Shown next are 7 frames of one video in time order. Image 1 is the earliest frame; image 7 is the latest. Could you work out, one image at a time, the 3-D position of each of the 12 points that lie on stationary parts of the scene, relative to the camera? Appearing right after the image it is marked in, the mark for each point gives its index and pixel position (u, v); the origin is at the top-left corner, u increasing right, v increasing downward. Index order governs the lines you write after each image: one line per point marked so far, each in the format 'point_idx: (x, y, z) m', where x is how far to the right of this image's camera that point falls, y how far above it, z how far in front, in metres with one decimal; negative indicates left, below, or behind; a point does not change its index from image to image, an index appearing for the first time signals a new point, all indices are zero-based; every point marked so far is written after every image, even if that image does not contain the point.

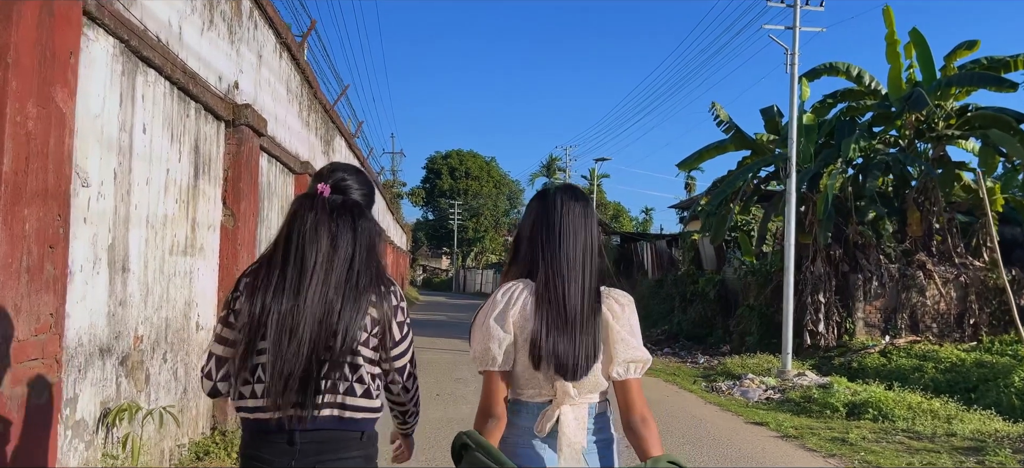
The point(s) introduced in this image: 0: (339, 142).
0: (-2.8, +1.5, +11.8) m
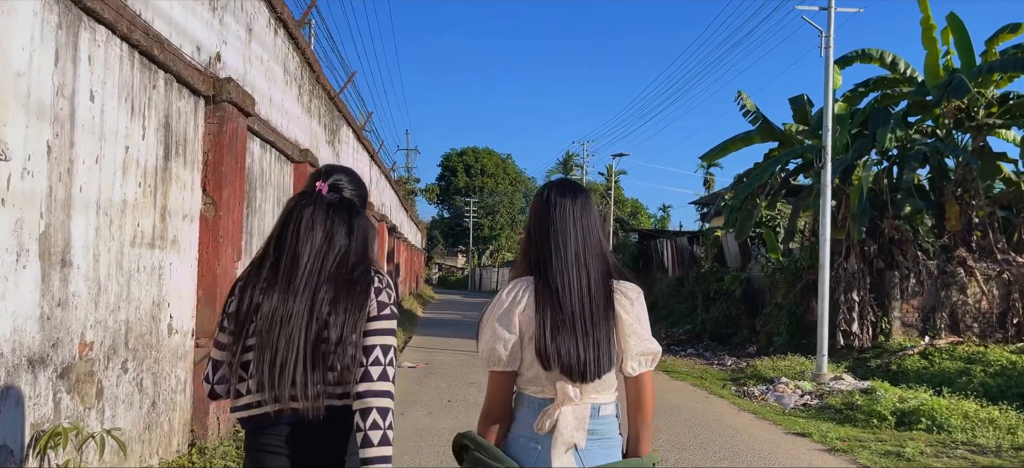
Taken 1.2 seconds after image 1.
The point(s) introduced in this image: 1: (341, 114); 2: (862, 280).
0: (-2.5, +1.5, +11.2) m
1: (-2.5, +1.7, +10.5) m
2: (+6.5, -0.9, +13.8) m
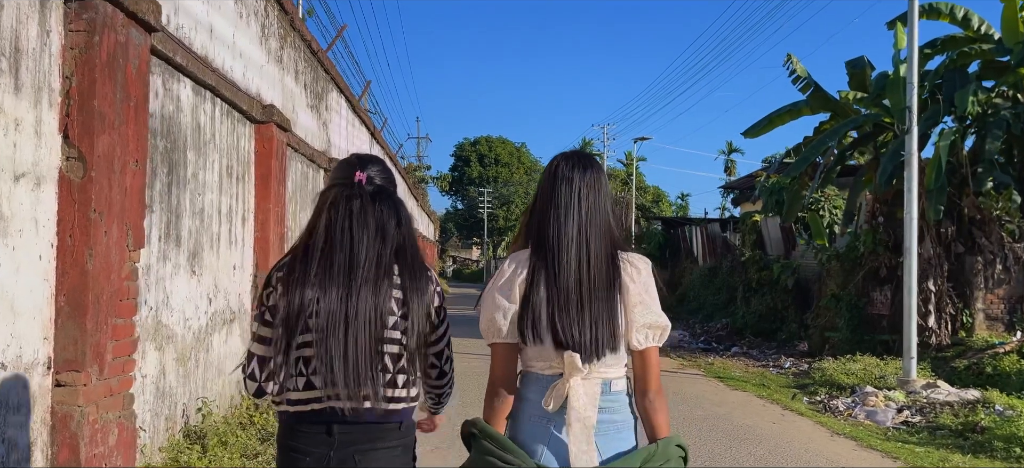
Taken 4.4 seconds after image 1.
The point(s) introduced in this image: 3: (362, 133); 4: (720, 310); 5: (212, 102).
0: (-2.3, +1.7, +9.5) m
1: (-2.2, +1.9, +8.8) m
2: (+6.8, -0.5, +11.9) m
3: (-2.5, +1.7, +12.3) m
4: (+5.4, -2.0, +19.3) m
5: (-2.0, +0.9, +4.8) m
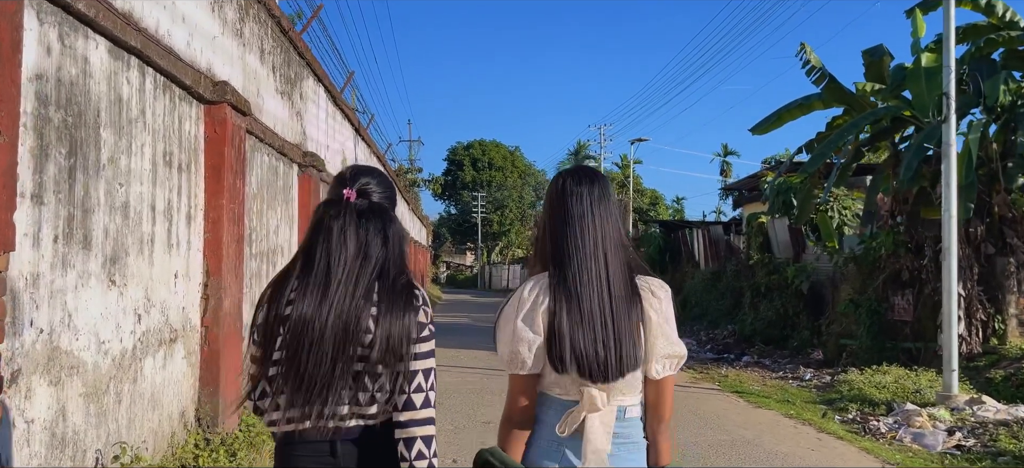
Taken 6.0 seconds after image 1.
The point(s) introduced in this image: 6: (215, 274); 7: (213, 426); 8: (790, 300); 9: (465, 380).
0: (-2.3, +1.7, +8.5) m
1: (-2.3, +1.9, +7.9) m
2: (+6.8, -0.5, +11.0) m
3: (-2.6, +1.6, +11.4) m
4: (+5.3, -2.0, +18.4) m
5: (-2.0, +0.9, +3.9) m
6: (-2.0, -0.3, +4.9) m
7: (-1.9, -1.2, +4.8) m
8: (+5.7, -1.4, +15.4) m
9: (-0.6, -1.9, +9.5) m
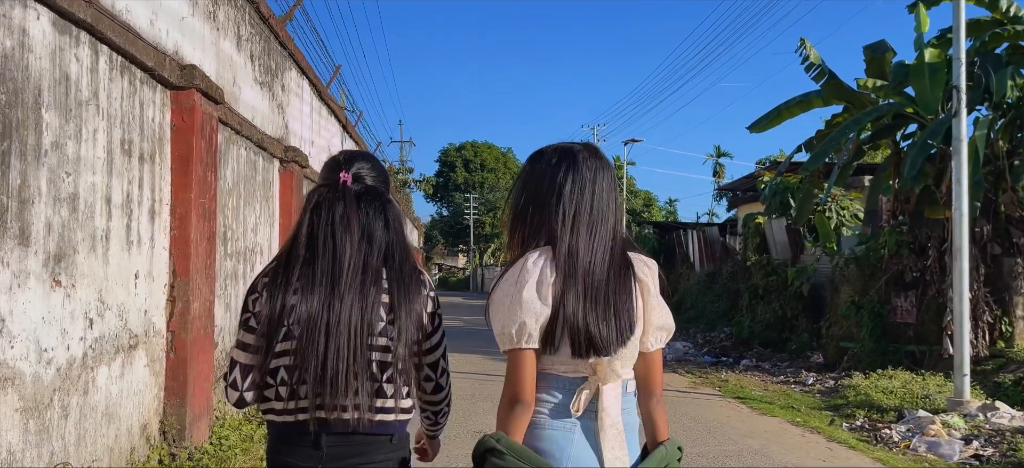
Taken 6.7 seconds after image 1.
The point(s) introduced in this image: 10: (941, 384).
0: (-2.4, +1.7, +8.1) m
1: (-2.3, +1.9, +7.5) m
2: (+6.7, -0.5, +10.7) m
3: (-2.7, +1.6, +11.0) m
4: (+5.1, -2.1, +18.1) m
5: (-2.0, +0.9, +3.5) m
6: (-2.0, -0.2, +4.5) m
7: (-2.0, -1.2, +4.4) m
8: (+5.6, -1.4, +15.1) m
9: (-0.7, -1.9, +9.1) m
10: (+5.1, -1.8, +8.9) m
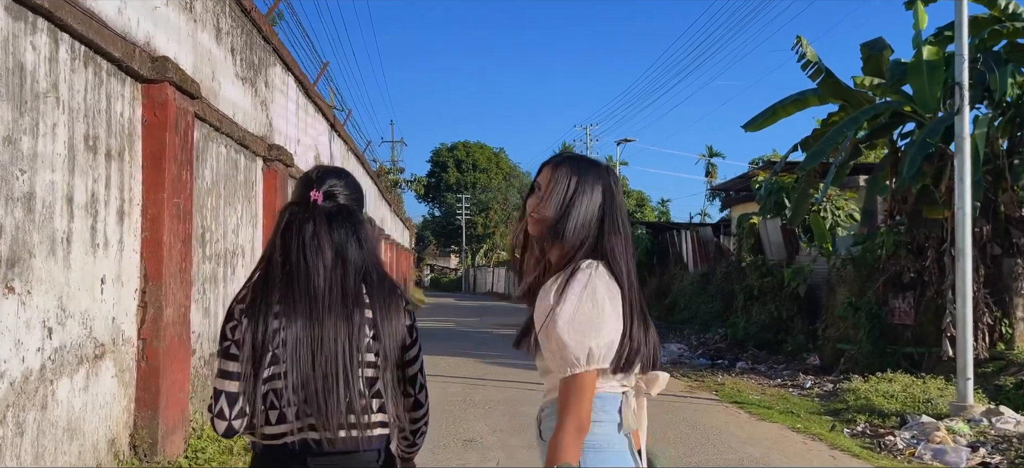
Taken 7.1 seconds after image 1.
0: (-2.5, +1.7, +7.9) m
1: (-2.4, +1.9, +7.2) m
2: (+6.6, -0.5, +10.5) m
3: (-2.8, +1.6, +10.8) m
4: (+4.9, -2.1, +17.9) m
5: (-2.0, +0.9, +3.3) m
6: (-2.1, -0.3, +4.3) m
7: (-2.0, -1.2, +4.1) m
8: (+5.4, -1.4, +14.9) m
9: (-0.8, -1.9, +8.8) m
10: (+5.0, -1.8, +8.7) m
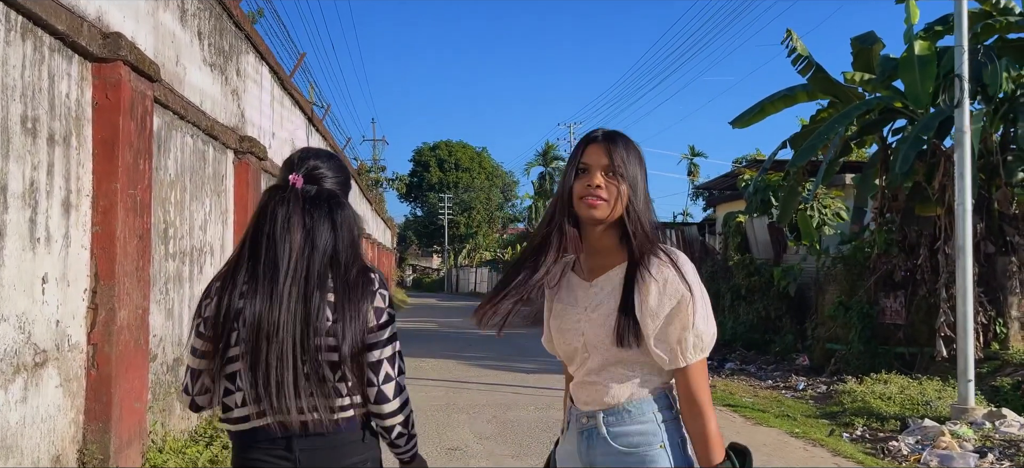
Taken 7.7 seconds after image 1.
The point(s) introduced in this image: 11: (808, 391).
0: (-2.6, +1.7, +7.5) m
1: (-2.5, +1.9, +6.8) m
2: (+6.4, -0.5, +10.3) m
3: (-3.0, +1.6, +10.3) m
4: (+4.5, -2.0, +17.6) m
5: (-2.1, +0.9, +2.9) m
6: (-2.1, -0.2, +3.9) m
7: (-2.1, -1.2, +3.8) m
8: (+5.1, -1.4, +14.7) m
9: (-0.9, -1.8, +8.5) m
10: (+4.8, -1.8, +8.5) m
11: (+3.8, -2.0, +9.5) m
